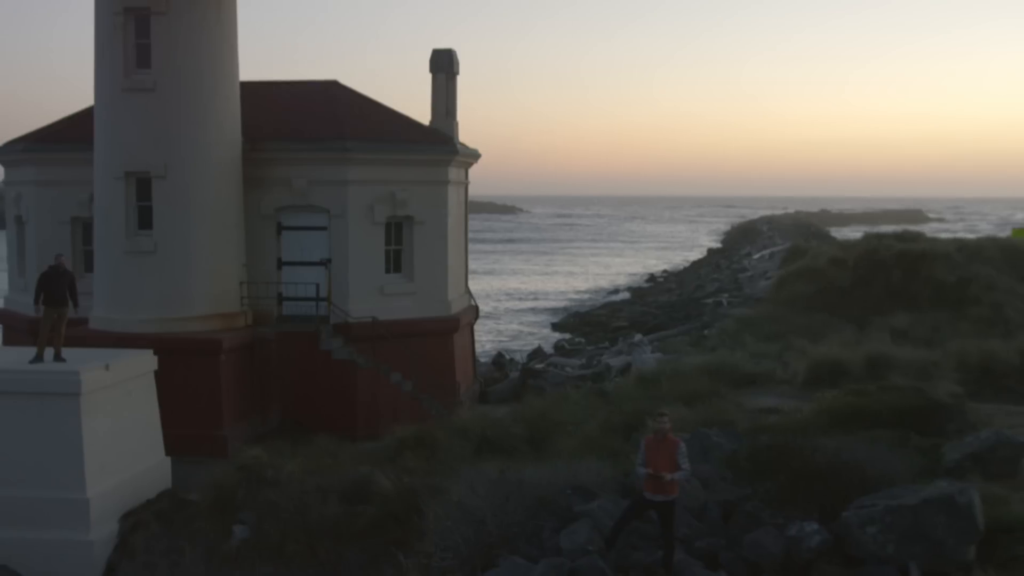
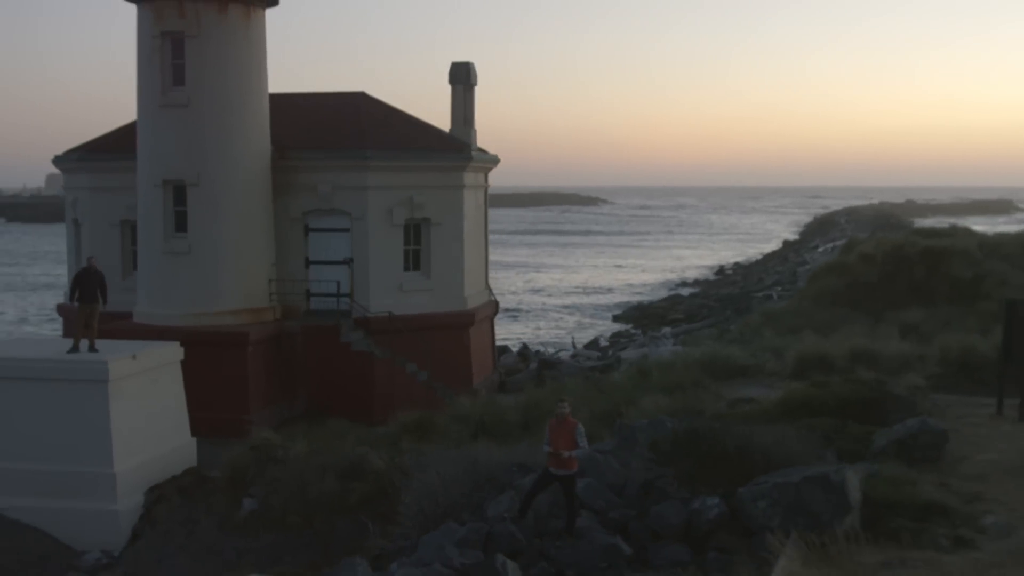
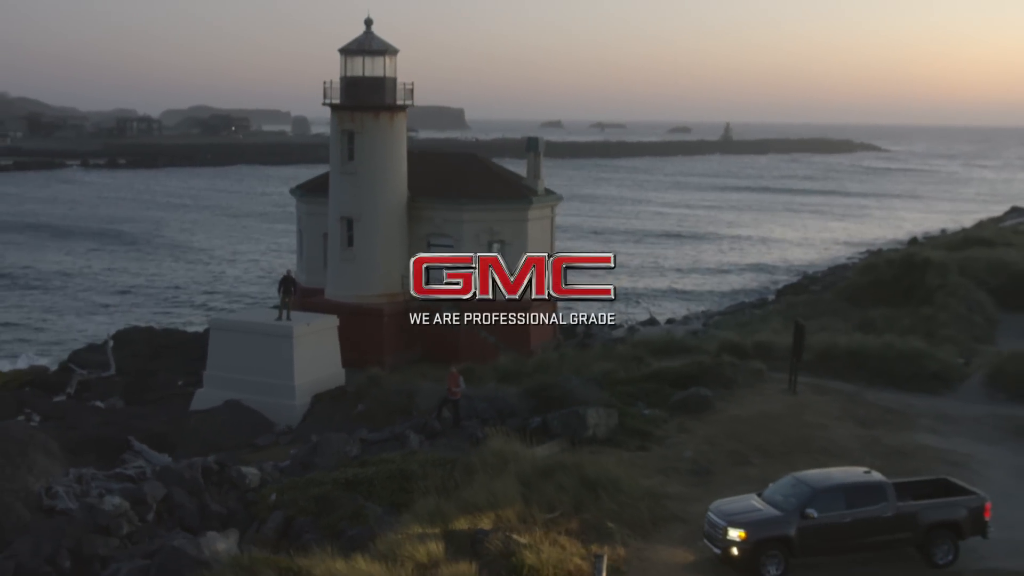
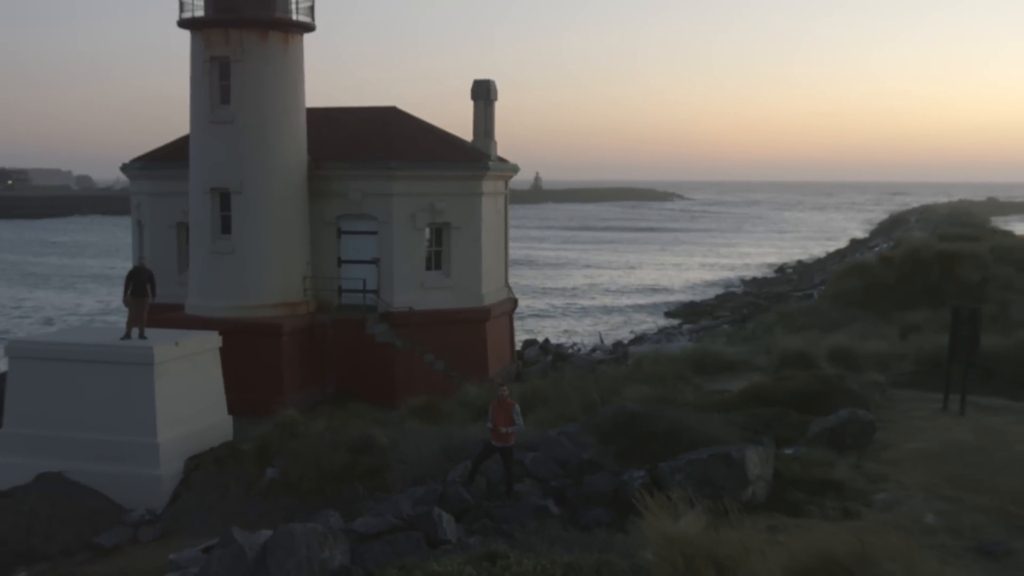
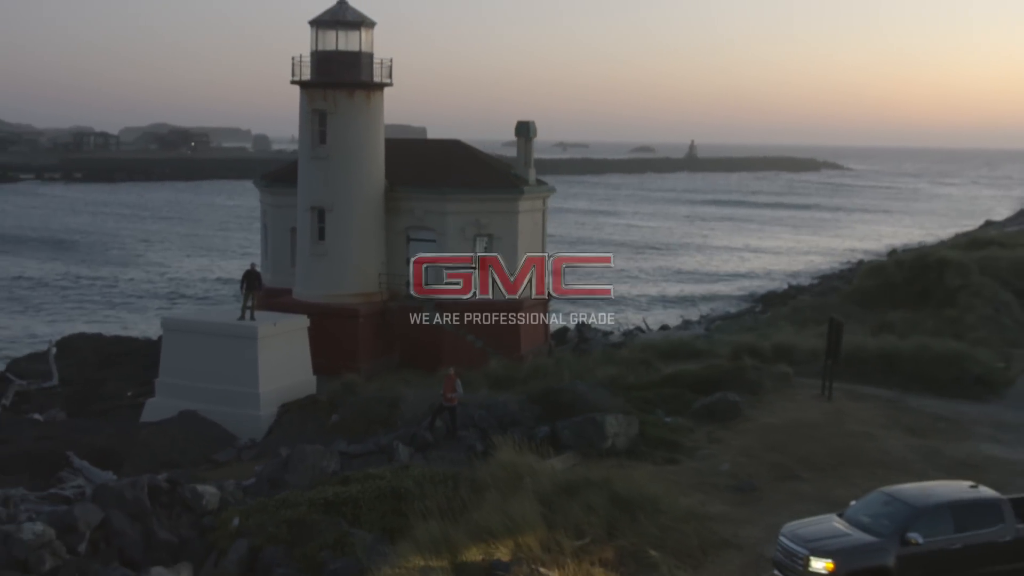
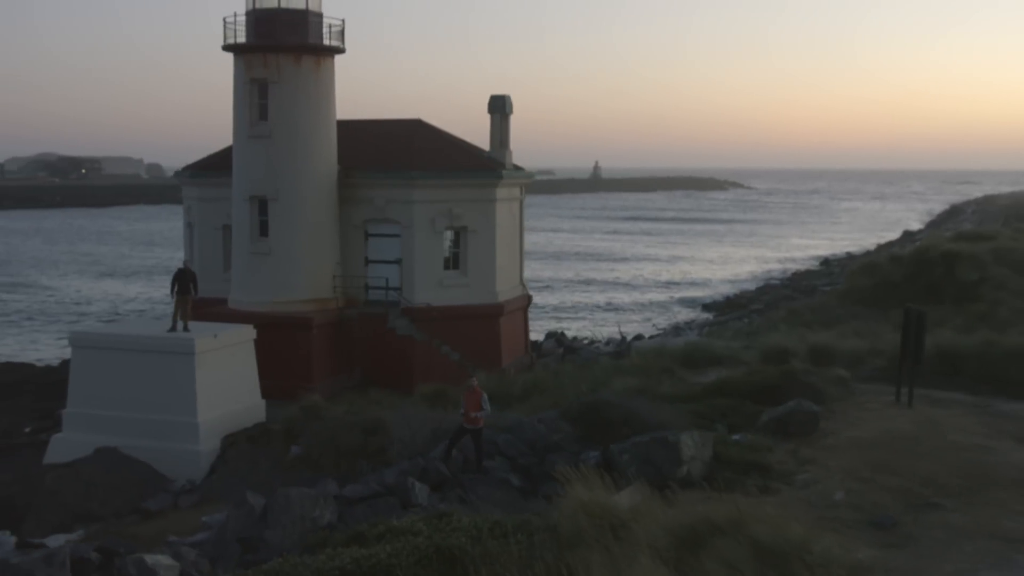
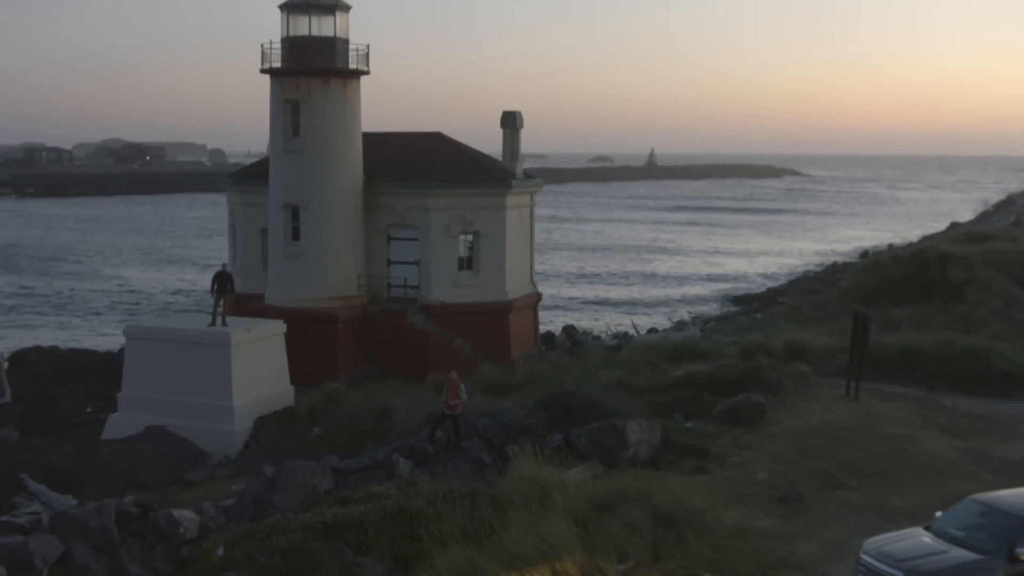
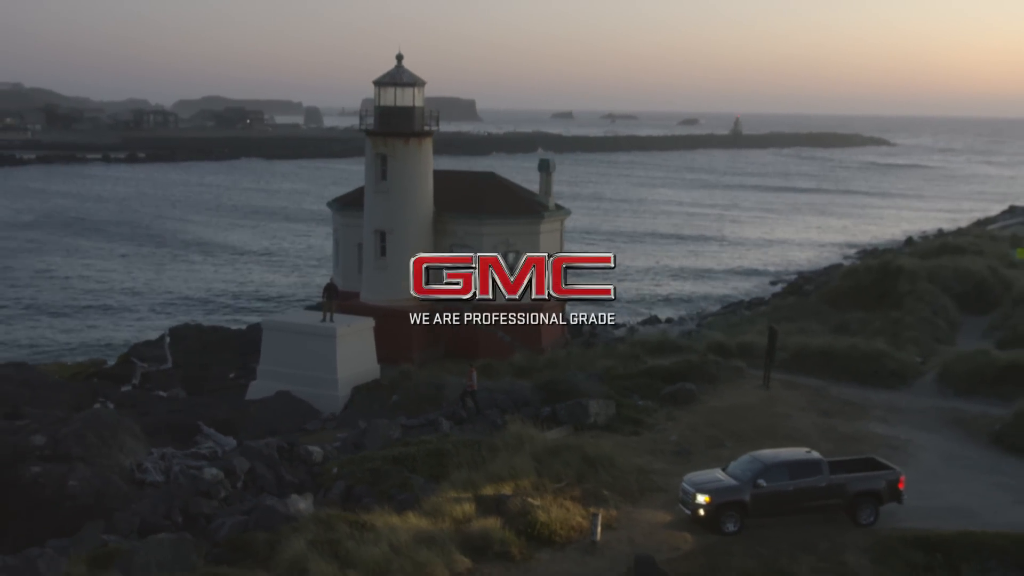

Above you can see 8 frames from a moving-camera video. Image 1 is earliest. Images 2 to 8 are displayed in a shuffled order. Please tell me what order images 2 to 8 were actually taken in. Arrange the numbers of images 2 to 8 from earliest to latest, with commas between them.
2, 4, 6, 7, 5, 3, 8
